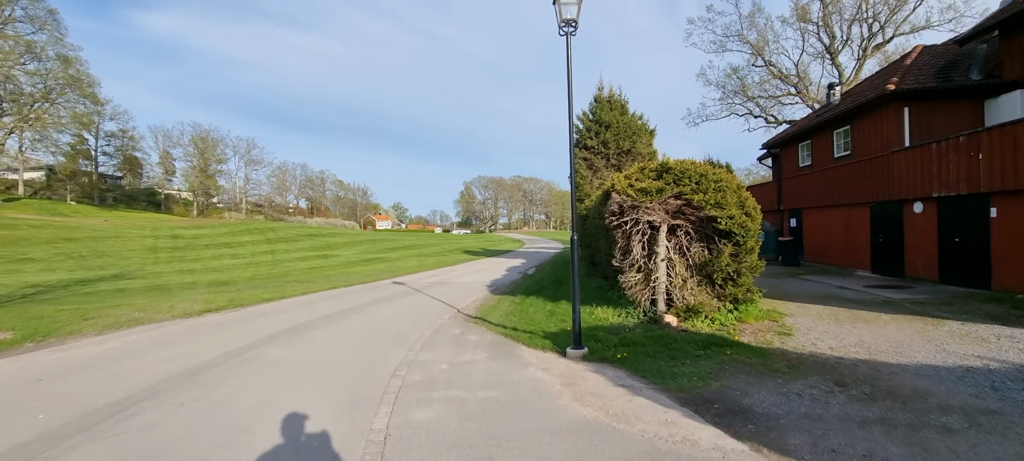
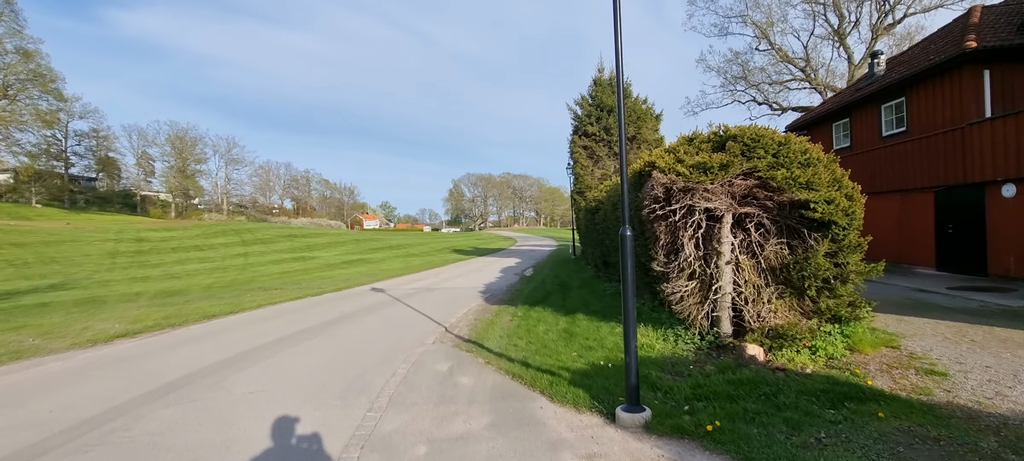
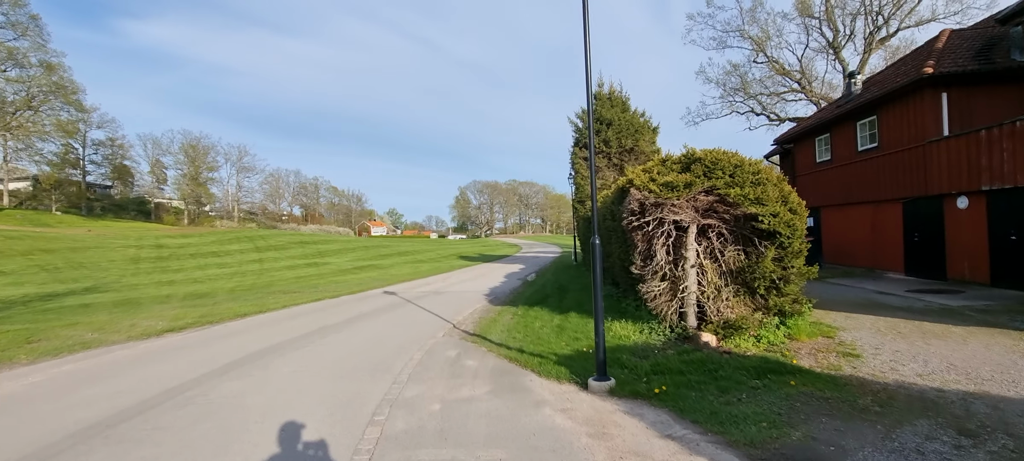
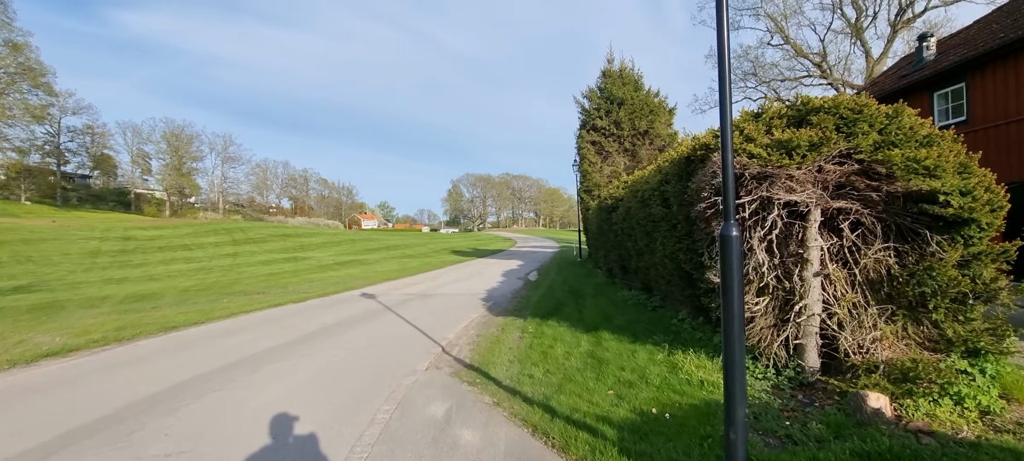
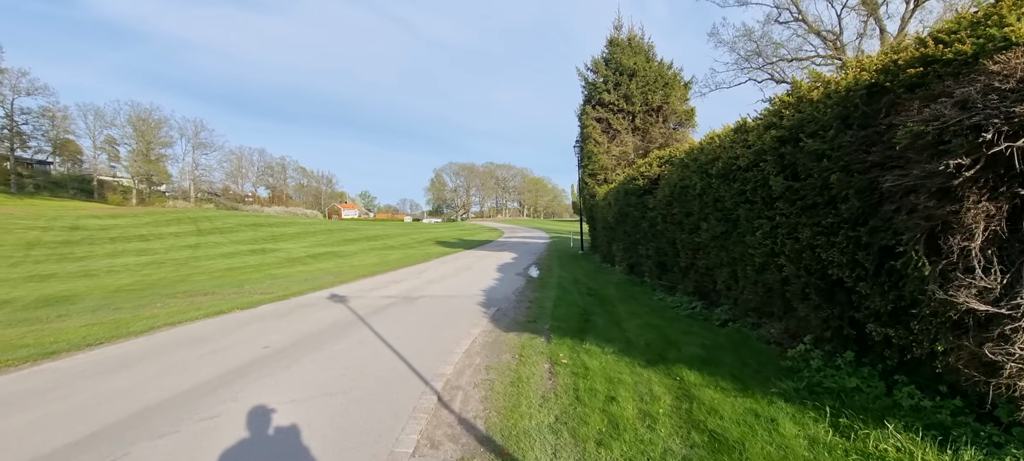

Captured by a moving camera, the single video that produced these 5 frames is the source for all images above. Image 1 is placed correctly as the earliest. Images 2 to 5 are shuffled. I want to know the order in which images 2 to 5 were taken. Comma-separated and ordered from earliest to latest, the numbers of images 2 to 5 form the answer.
3, 2, 4, 5
